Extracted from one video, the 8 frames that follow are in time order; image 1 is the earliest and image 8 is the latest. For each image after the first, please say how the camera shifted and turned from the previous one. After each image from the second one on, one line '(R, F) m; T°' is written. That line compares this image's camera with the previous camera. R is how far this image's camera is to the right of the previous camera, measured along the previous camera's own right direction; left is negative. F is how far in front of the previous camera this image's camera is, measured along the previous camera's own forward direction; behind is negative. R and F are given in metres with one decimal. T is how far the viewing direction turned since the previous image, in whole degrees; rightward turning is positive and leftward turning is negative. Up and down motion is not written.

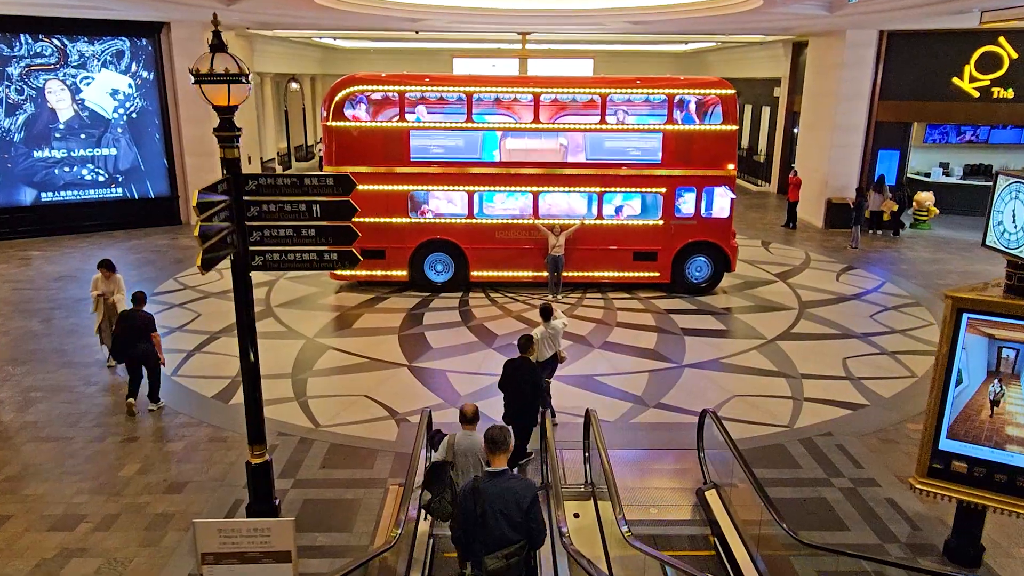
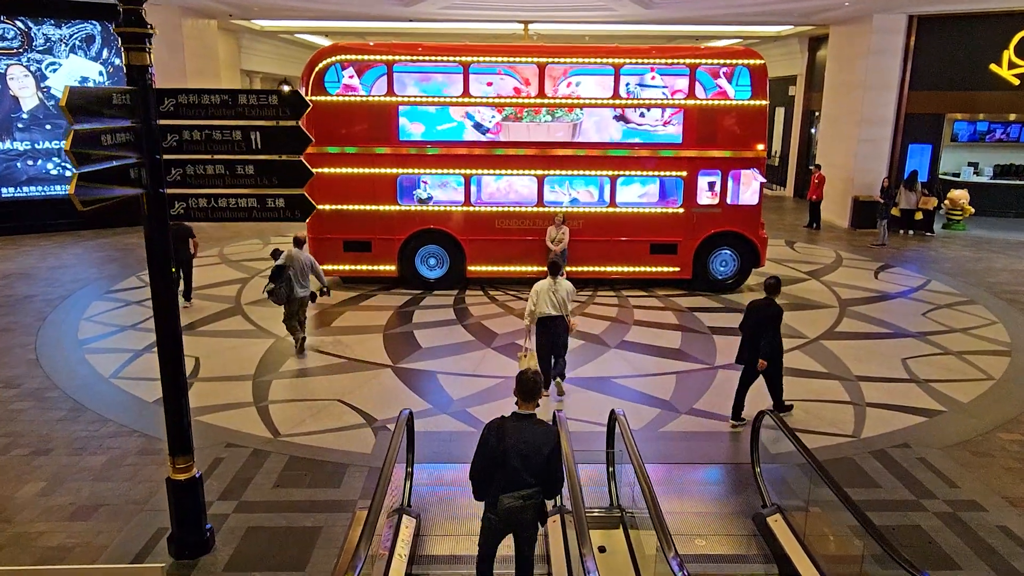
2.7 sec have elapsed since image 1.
(0.0, +1.7) m; 0°
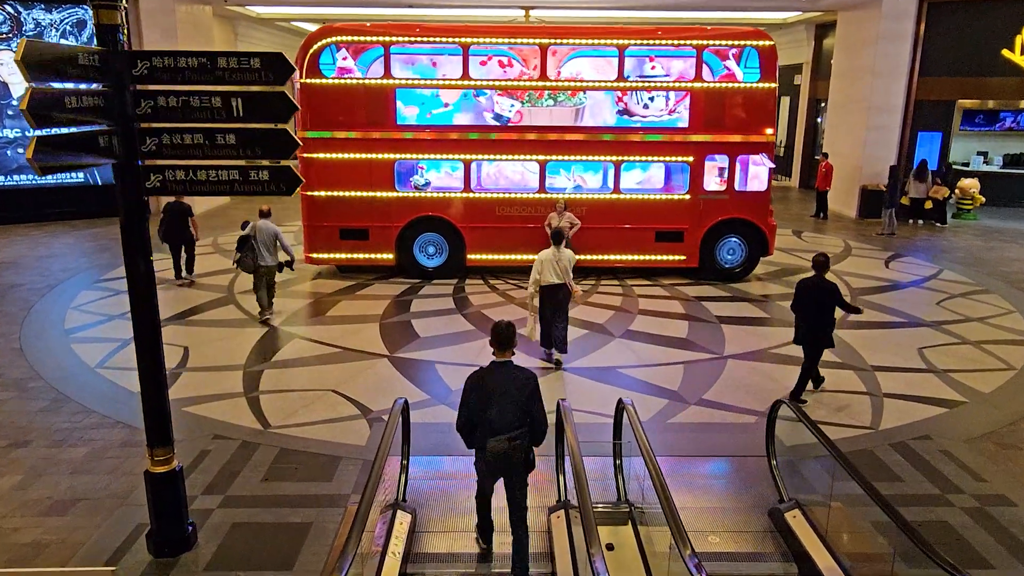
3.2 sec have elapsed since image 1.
(0.0, +0.4) m; 0°
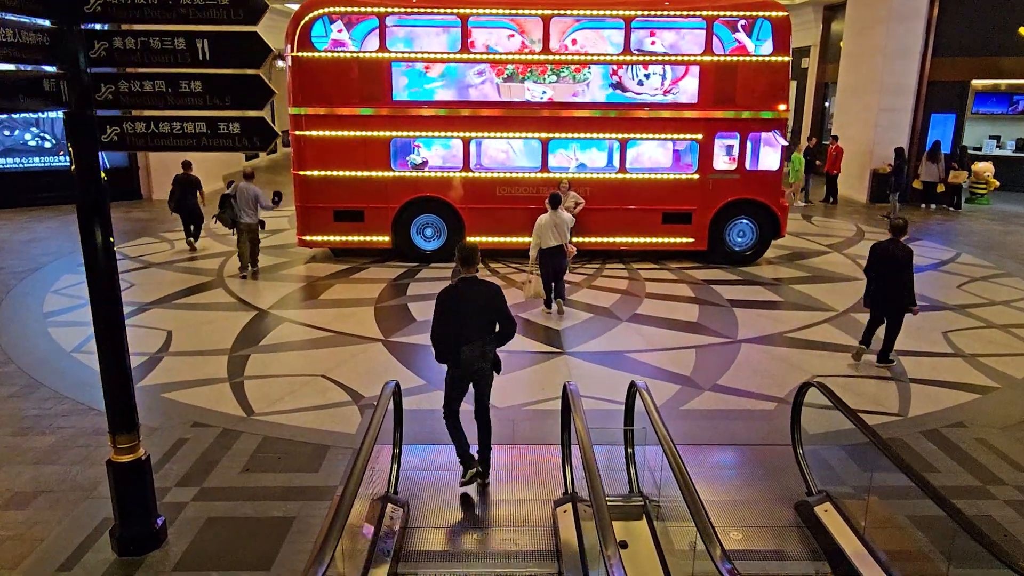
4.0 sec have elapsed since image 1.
(0.0, +0.5) m; 0°
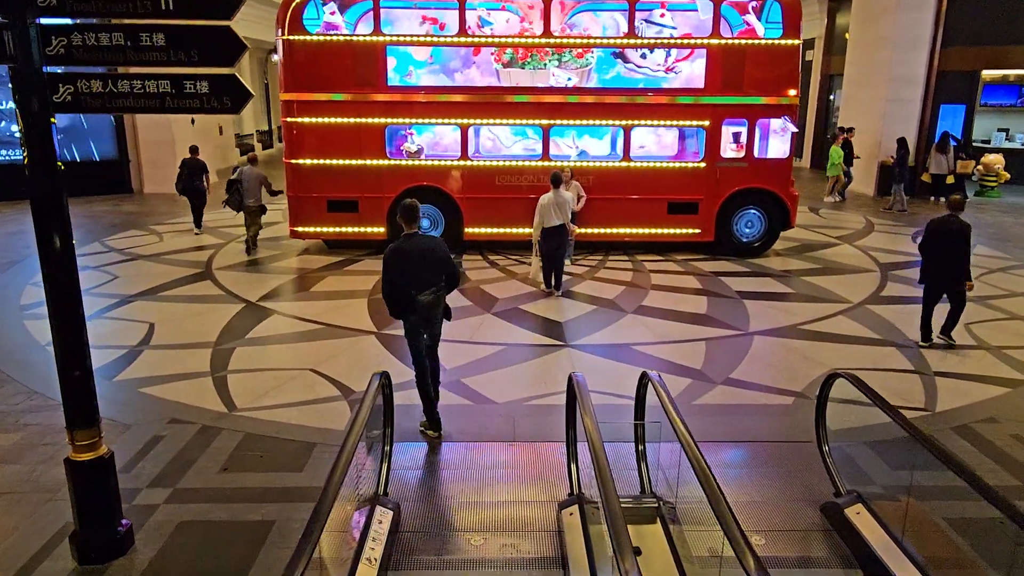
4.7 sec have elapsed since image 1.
(0.0, +0.4) m; 0°
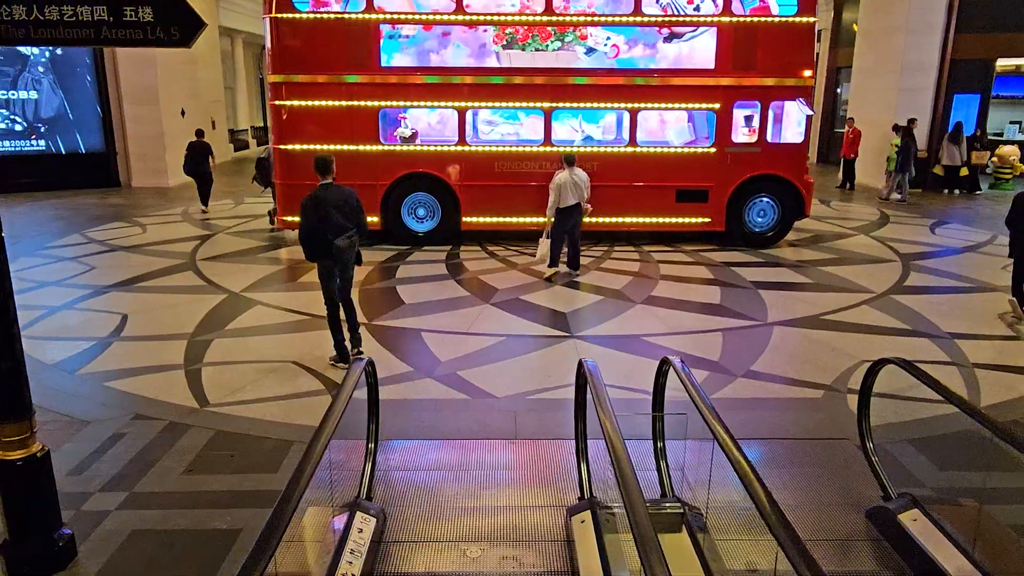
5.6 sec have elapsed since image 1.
(0.0, +0.6) m; 0°
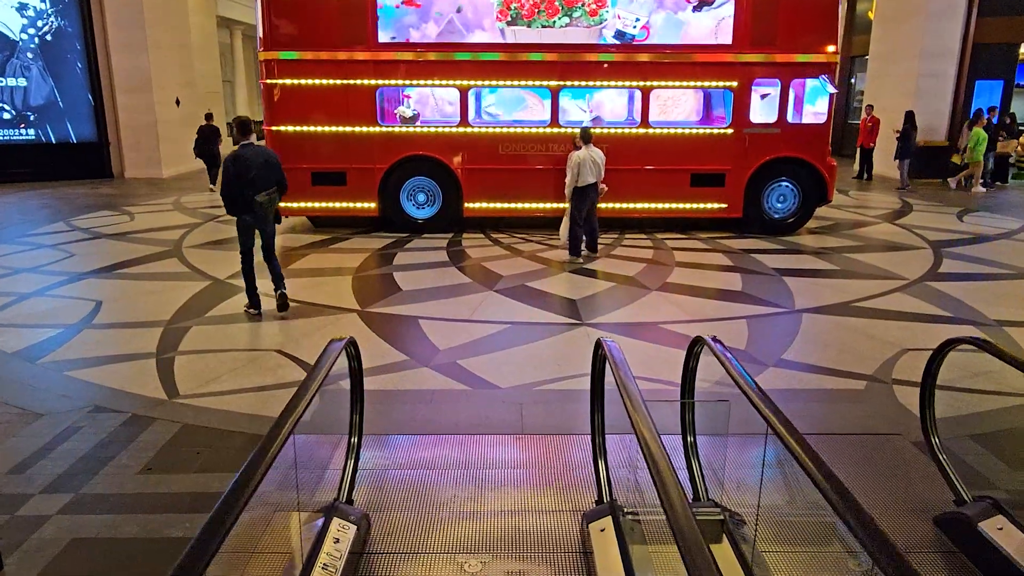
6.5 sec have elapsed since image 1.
(0.0, +0.6) m; 0°
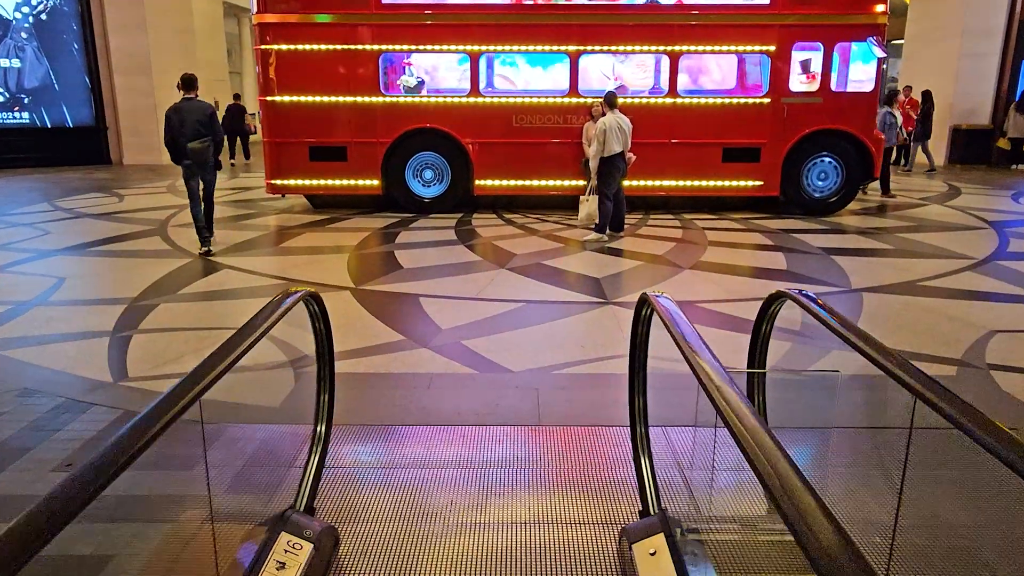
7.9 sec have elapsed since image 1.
(0.0, +0.9) m; -1°
